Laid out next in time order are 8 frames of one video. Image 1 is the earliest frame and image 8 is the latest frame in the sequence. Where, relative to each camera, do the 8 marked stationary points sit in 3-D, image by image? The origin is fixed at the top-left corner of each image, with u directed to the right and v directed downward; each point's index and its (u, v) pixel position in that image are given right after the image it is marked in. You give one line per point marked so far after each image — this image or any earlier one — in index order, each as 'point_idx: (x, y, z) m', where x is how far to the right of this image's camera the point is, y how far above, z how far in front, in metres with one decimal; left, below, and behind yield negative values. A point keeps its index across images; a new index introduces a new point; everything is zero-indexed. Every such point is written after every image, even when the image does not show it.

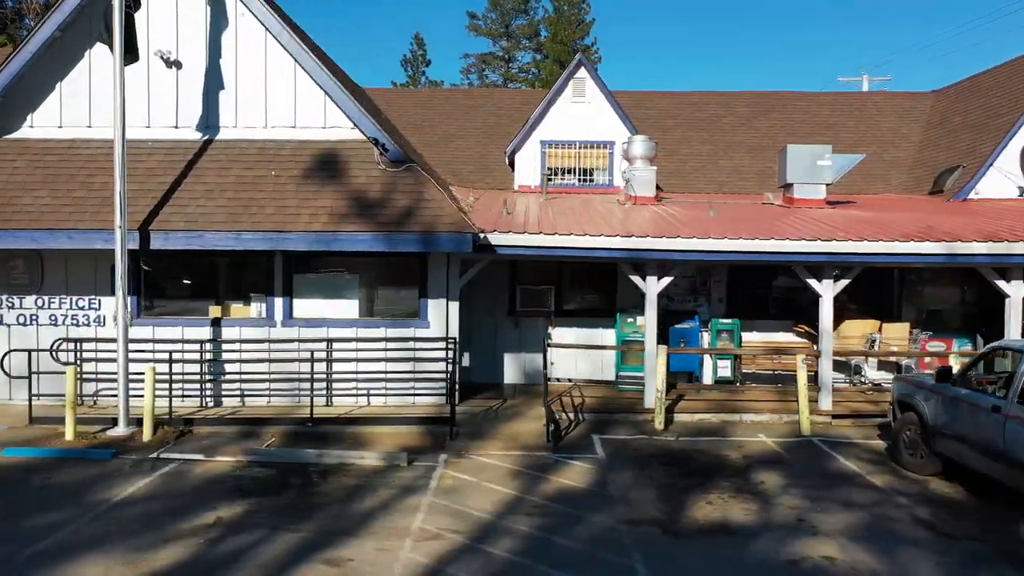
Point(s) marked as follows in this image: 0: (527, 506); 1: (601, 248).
0: (+0.1, -2.0, +6.6) m
1: (+1.1, +0.5, +9.8) m
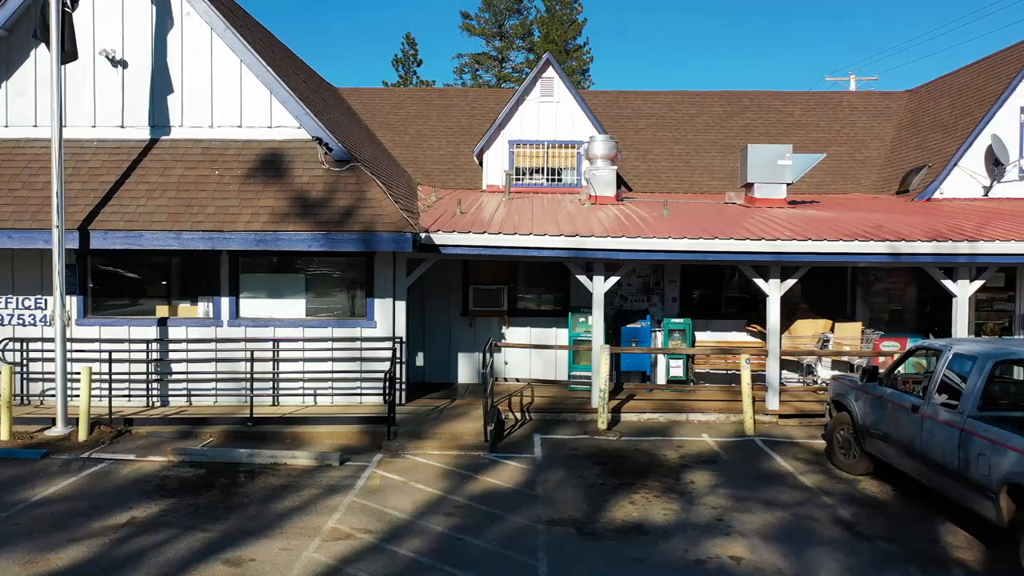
0: (-0.6, -2.0, +6.6) m
1: (+0.4, +0.5, +9.8) m
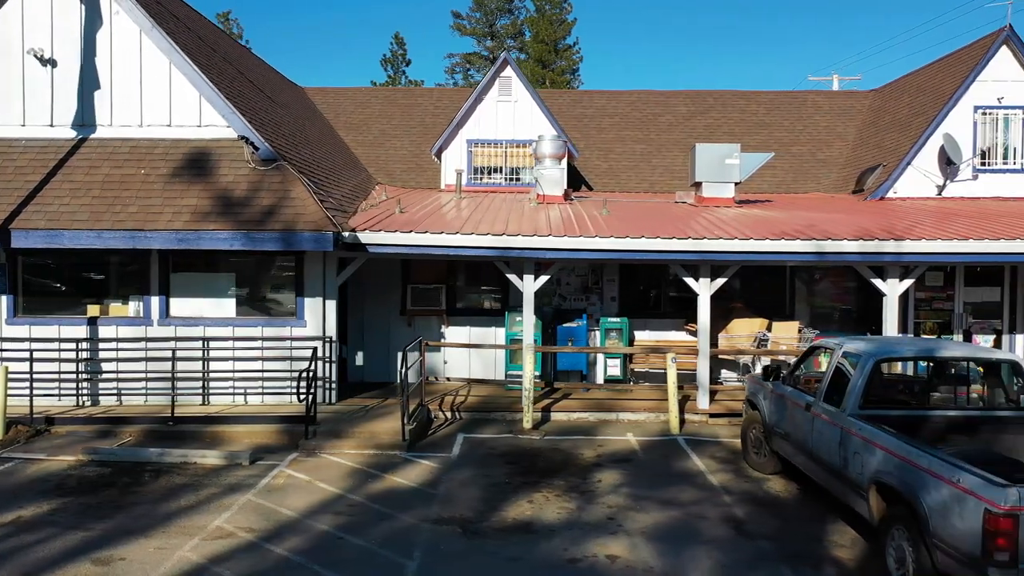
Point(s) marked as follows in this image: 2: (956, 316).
0: (-1.5, -2.0, +6.6) m
1: (-0.5, +0.5, +9.8) m
2: (+6.8, -0.4, +11.4) m
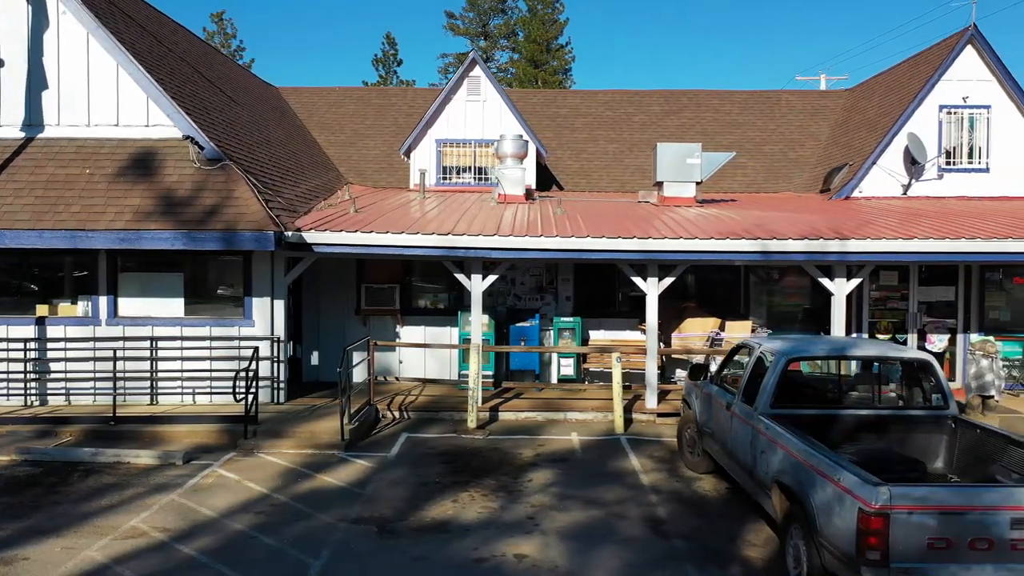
0: (-2.2, -1.9, +6.6) m
1: (-1.2, +0.5, +9.8) m
2: (+6.1, -0.4, +11.4) m
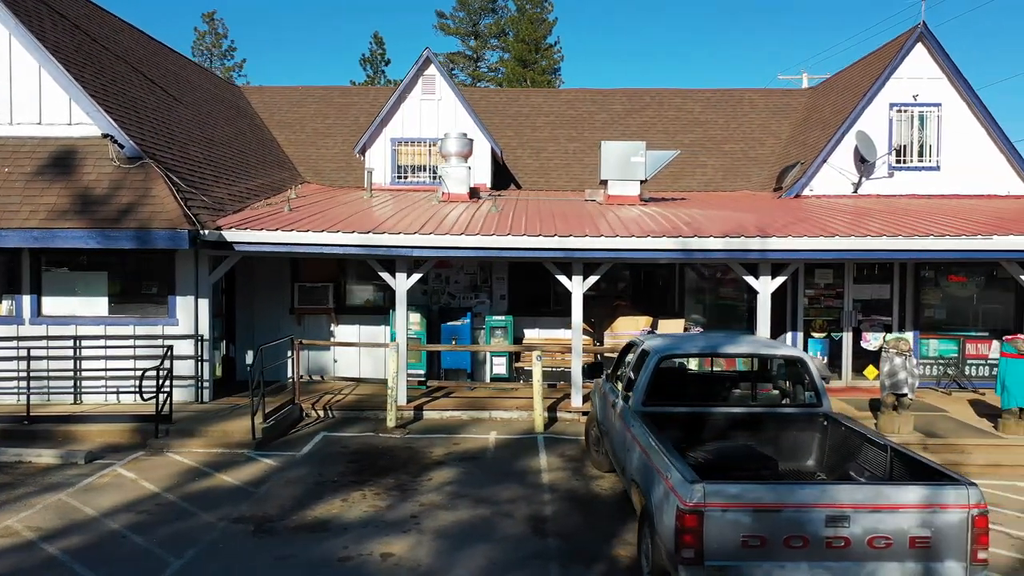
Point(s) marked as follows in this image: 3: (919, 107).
0: (-3.3, -1.9, +6.6) m
1: (-2.2, +0.6, +9.7) m
2: (+5.1, -0.4, +11.3) m
3: (+8.2, +3.7, +14.9) m
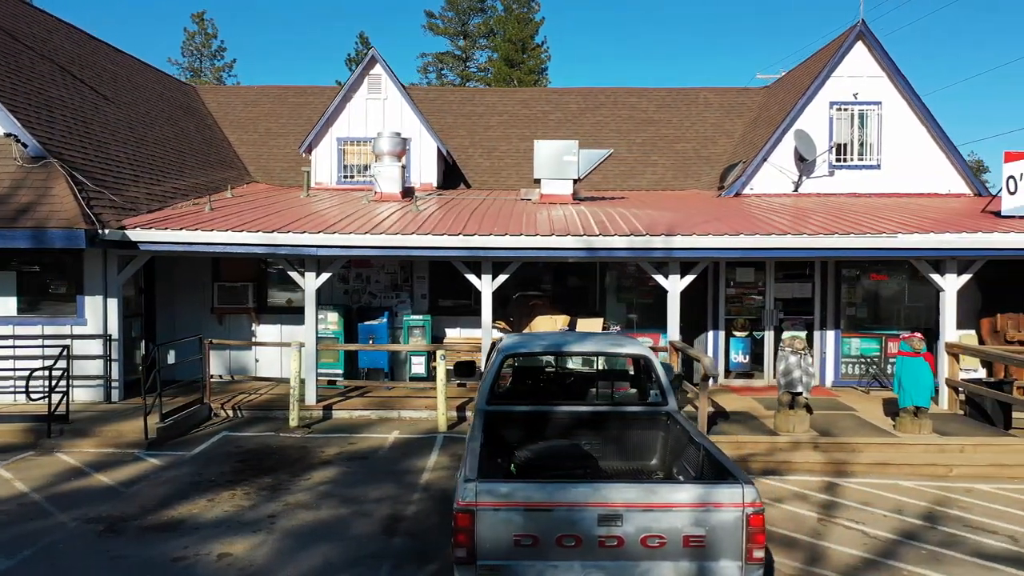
0: (-4.5, -1.9, +6.6) m
1: (-3.5, +0.6, +9.7) m
2: (+3.9, -0.4, +11.3) m
3: (+7.0, +3.7, +14.9) m
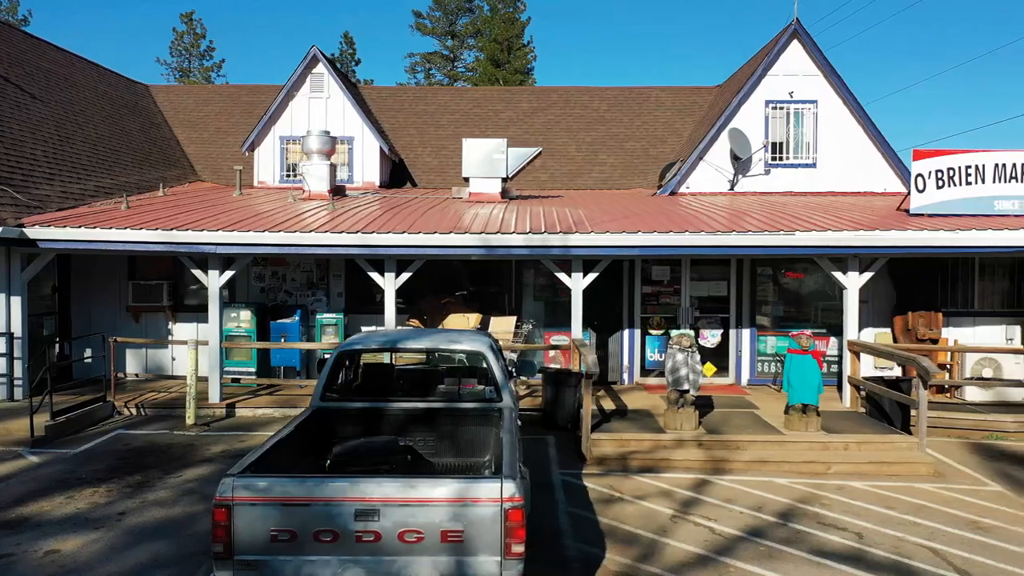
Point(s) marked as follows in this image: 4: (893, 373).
0: (-5.8, -1.9, +6.5) m
1: (-4.8, +0.6, +9.7) m
2: (+2.6, -0.3, +11.3) m
3: (+5.7, +3.7, +14.9) m
4: (+5.6, -1.3, +10.8) m
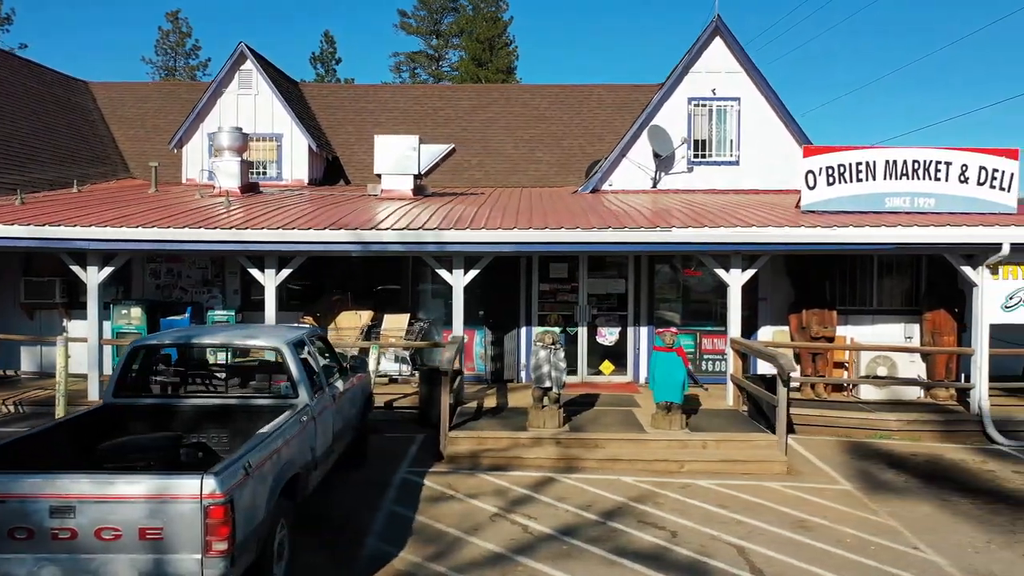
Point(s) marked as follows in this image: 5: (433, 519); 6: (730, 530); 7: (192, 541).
0: (-7.3, -1.8, +6.4) m
1: (-6.3, +0.6, +9.6) m
2: (+1.0, -0.3, +11.2) m
3: (+4.1, +3.8, +14.8) m
4: (+4.0, -1.2, +10.7) m
5: (-0.7, -2.0, +6.3) m
6: (+1.8, -2.0, +6.2) m
7: (-1.7, -1.3, +3.8) m
